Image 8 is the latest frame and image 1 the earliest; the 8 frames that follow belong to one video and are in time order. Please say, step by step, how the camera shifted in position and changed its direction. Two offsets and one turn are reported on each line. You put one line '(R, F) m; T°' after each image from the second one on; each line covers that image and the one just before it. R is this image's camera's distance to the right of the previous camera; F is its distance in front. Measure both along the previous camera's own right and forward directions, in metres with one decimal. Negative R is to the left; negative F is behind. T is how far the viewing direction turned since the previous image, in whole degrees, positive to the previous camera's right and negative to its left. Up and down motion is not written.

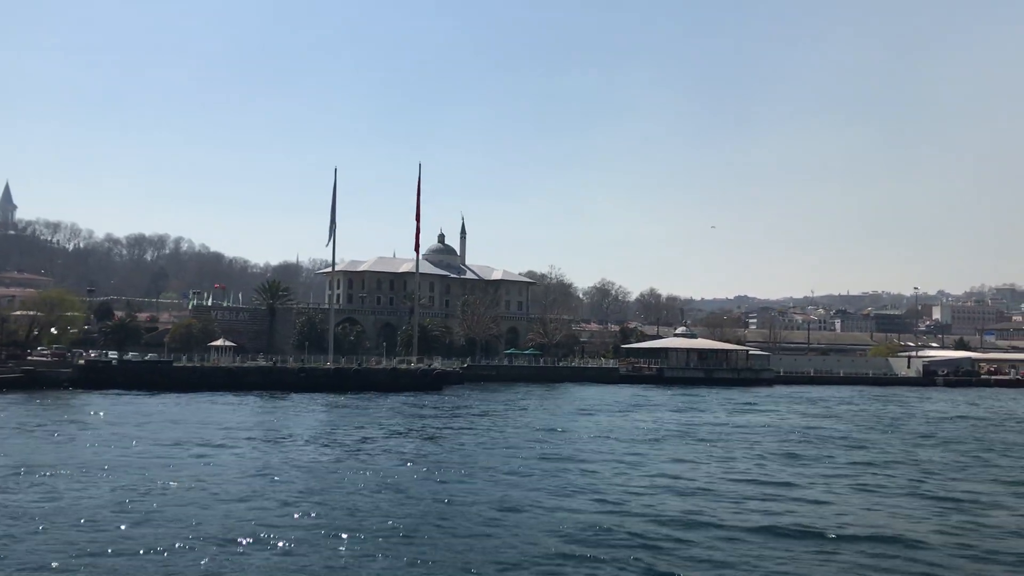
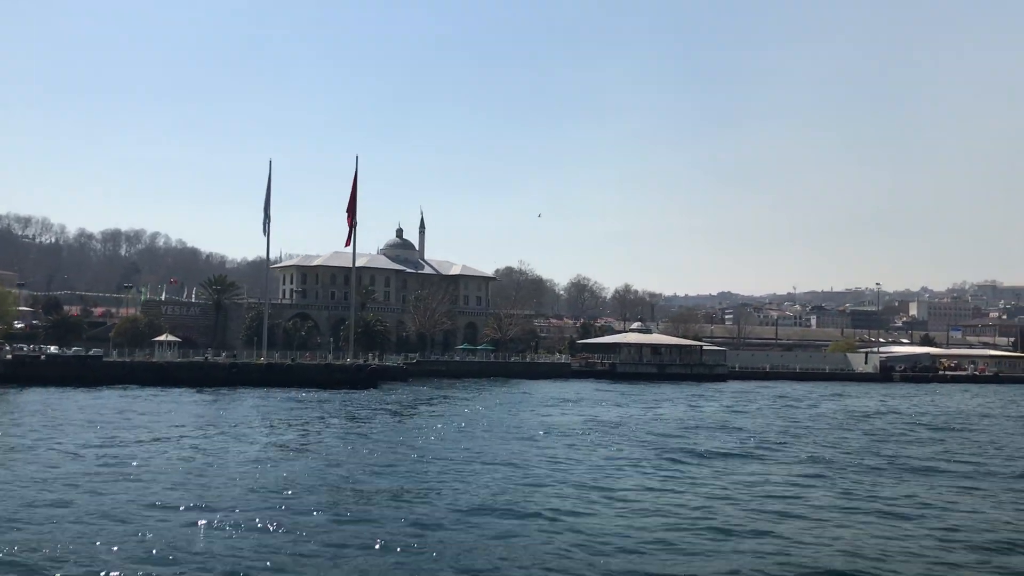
(+1.9, +0.3) m; +1°
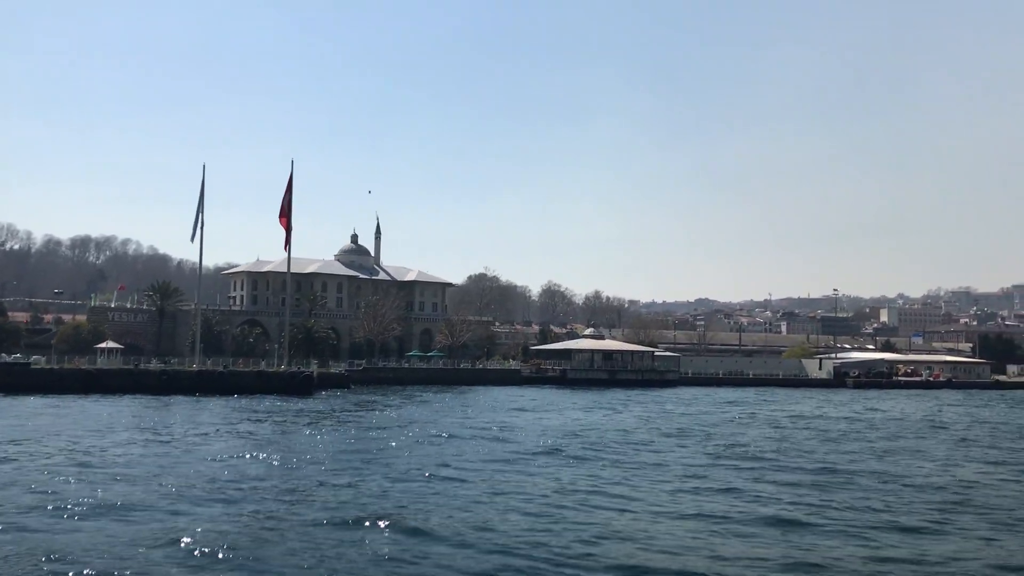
(+1.6, +0.3) m; +1°
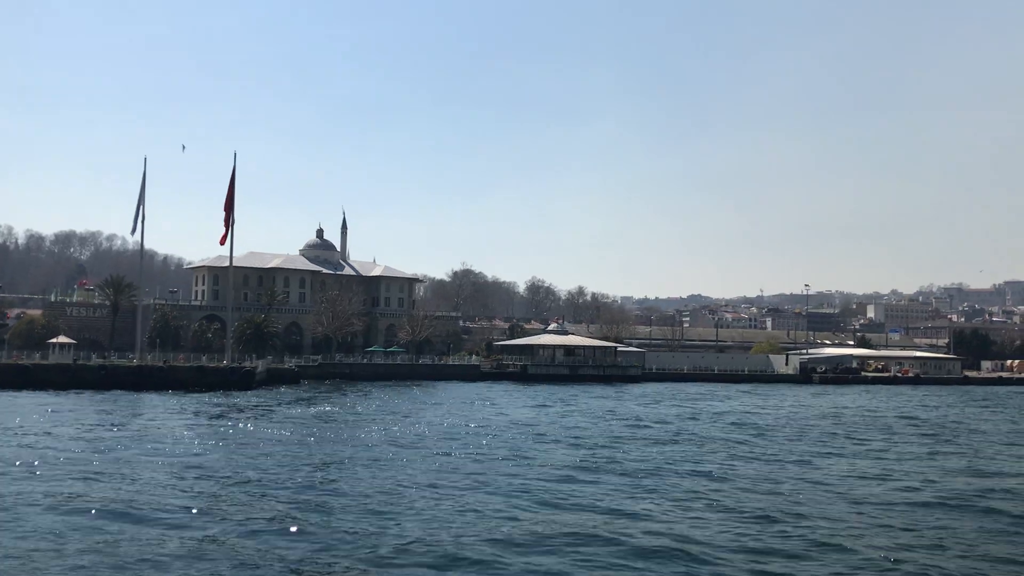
(+1.8, +0.4) m; 0°
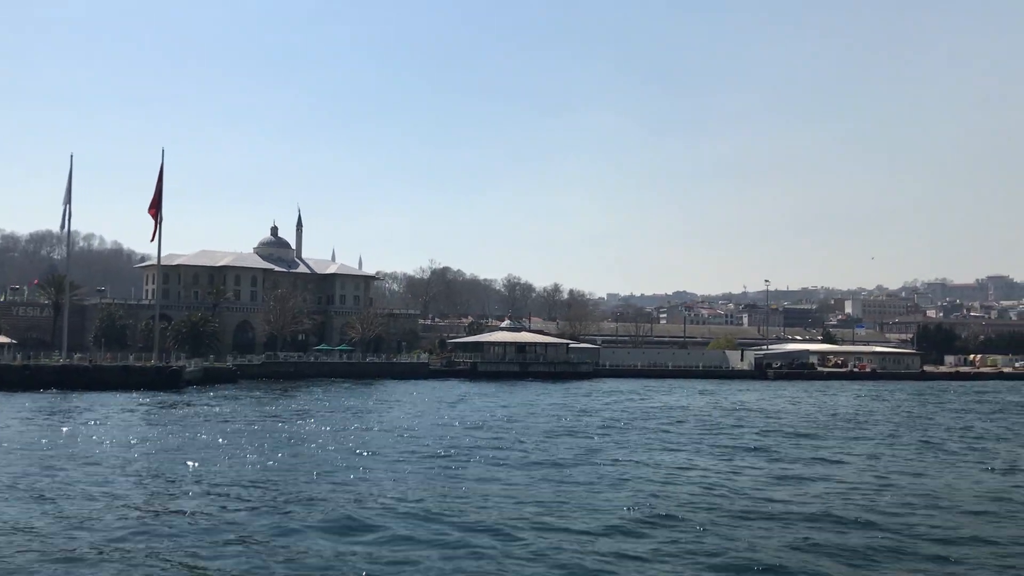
(+2.0, +0.3) m; 0°
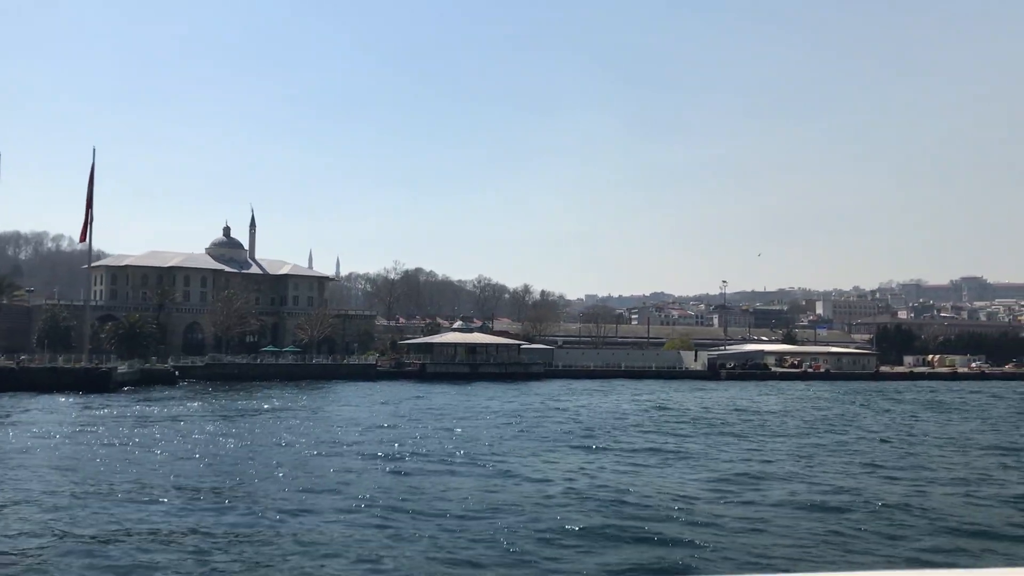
(+1.6, +0.2) m; +1°
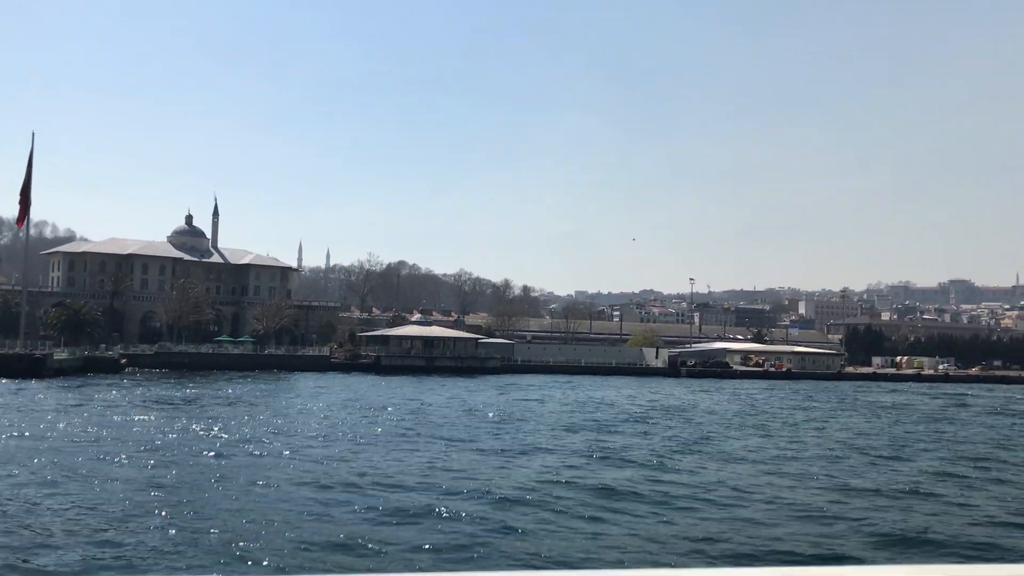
(+1.8, +0.2) m; 0°
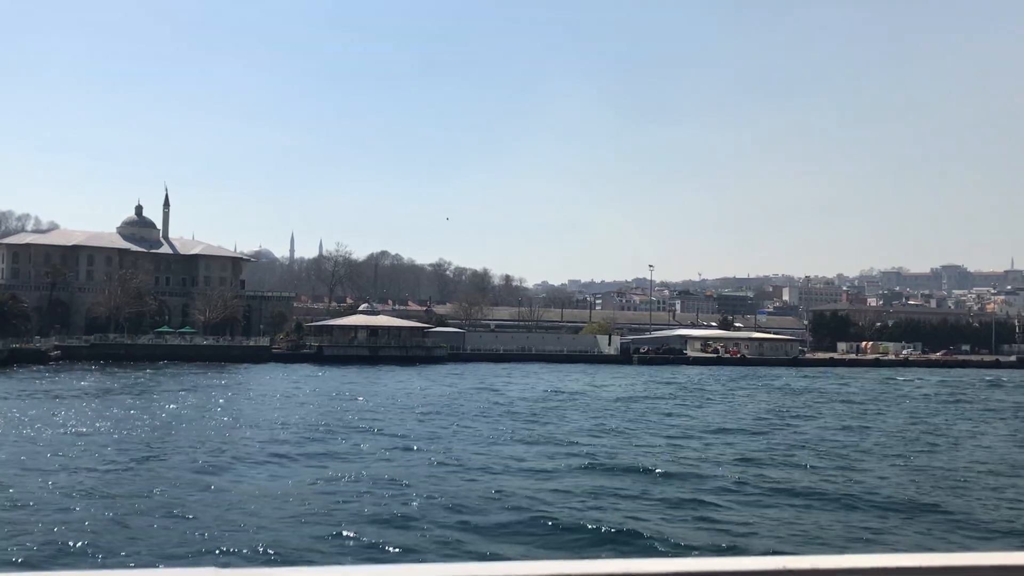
(+2.7, +0.4) m; 0°
